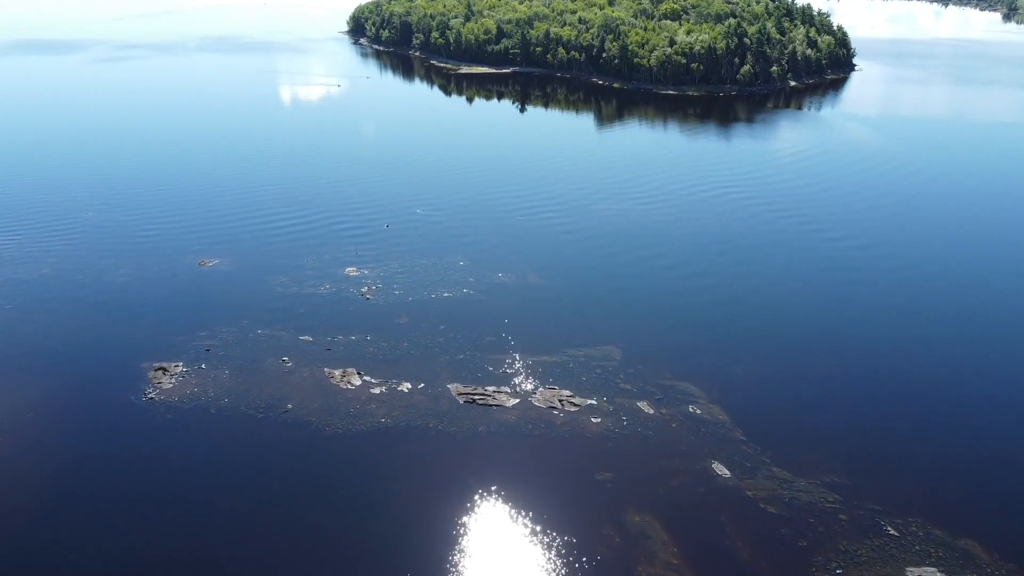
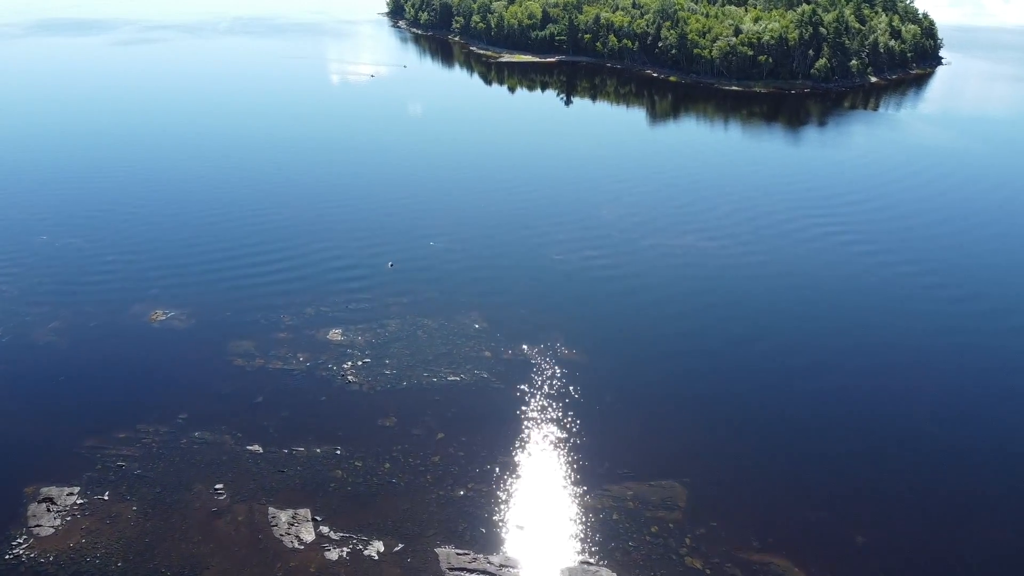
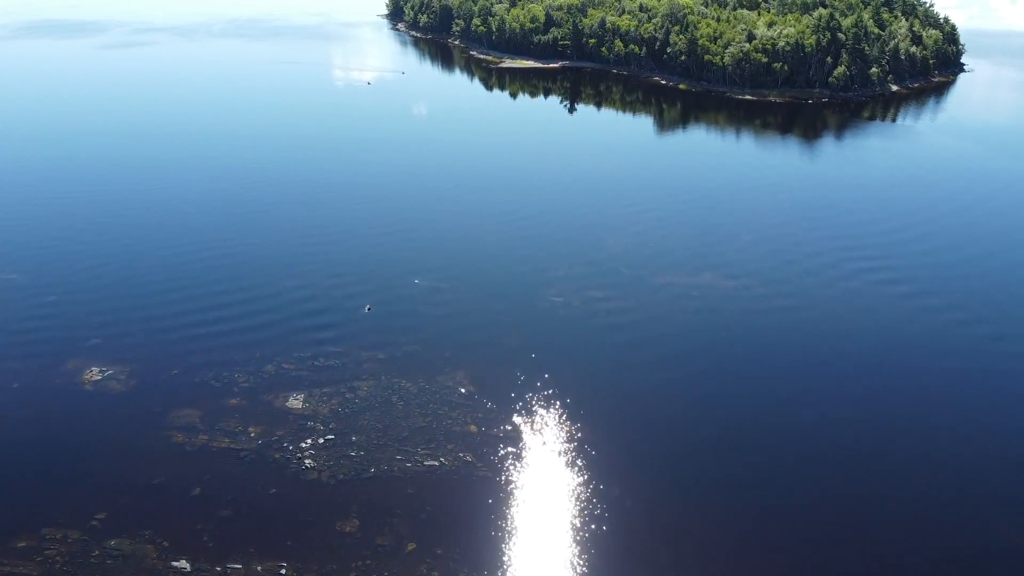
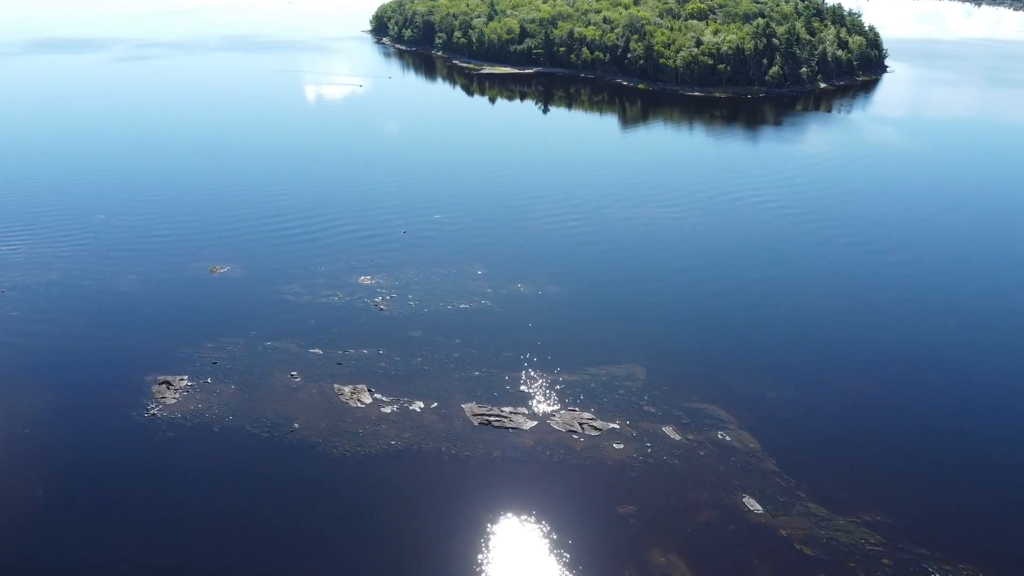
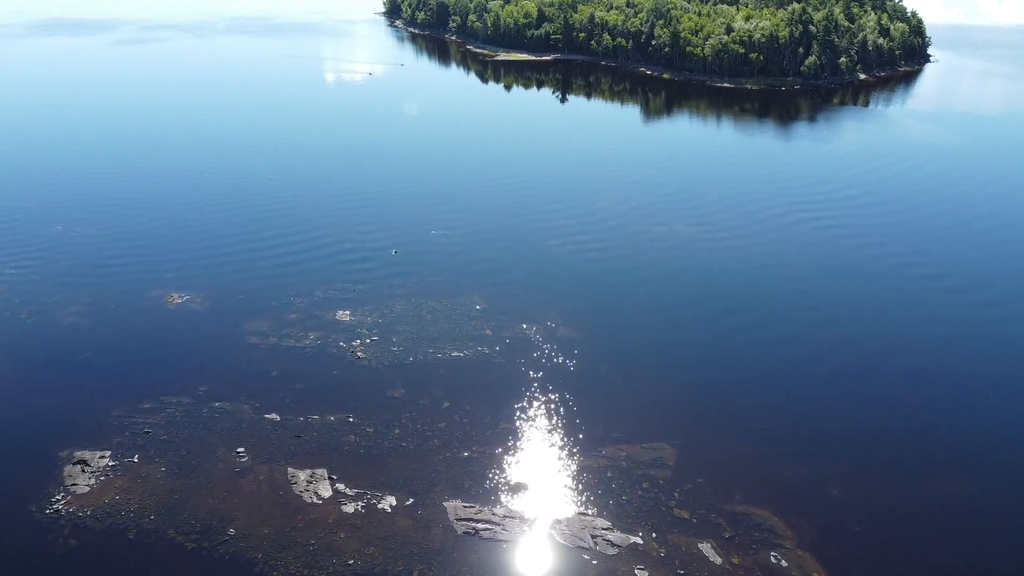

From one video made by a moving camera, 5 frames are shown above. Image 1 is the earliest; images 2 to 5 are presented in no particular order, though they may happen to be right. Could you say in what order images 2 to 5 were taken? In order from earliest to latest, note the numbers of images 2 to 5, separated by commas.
4, 5, 2, 3
